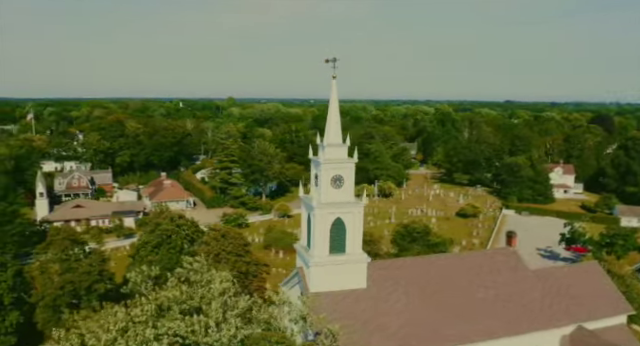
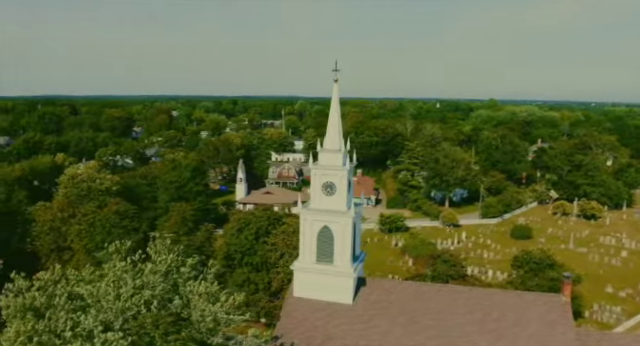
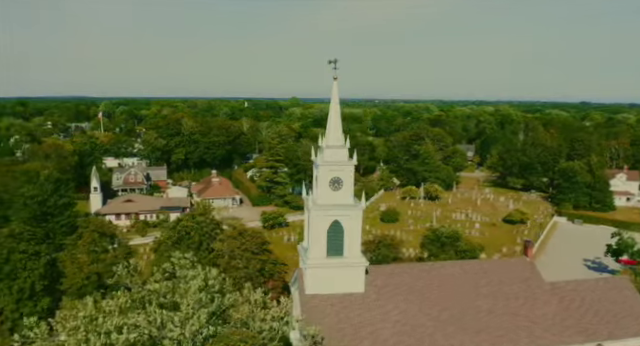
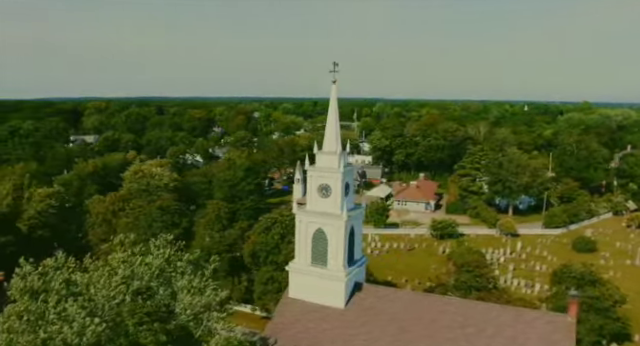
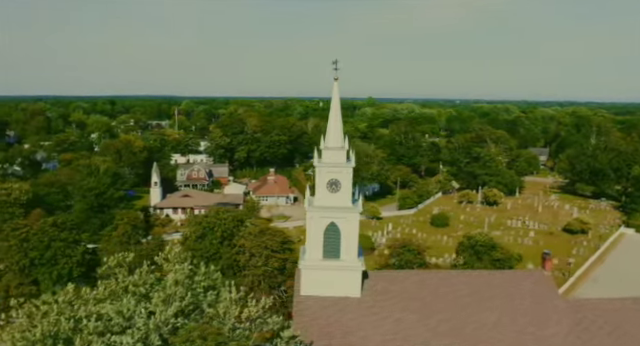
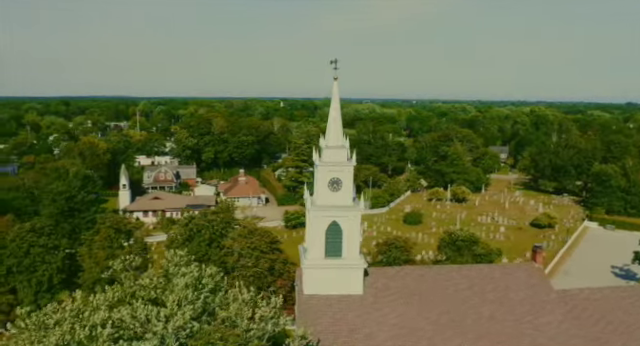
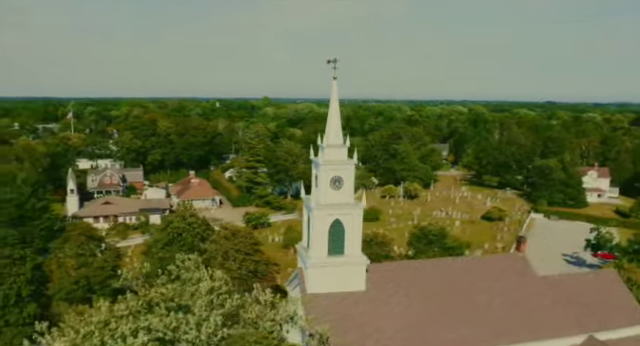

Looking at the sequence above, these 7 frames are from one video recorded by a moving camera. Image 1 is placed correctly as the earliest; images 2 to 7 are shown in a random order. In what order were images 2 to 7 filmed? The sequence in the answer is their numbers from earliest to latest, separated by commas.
7, 3, 6, 5, 2, 4
